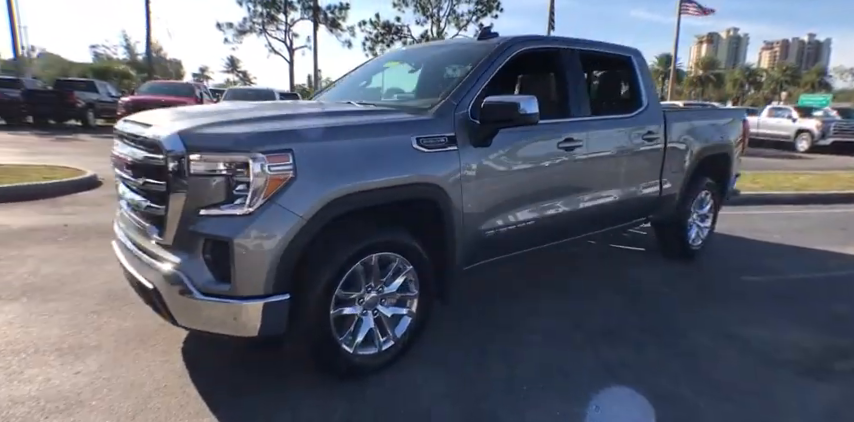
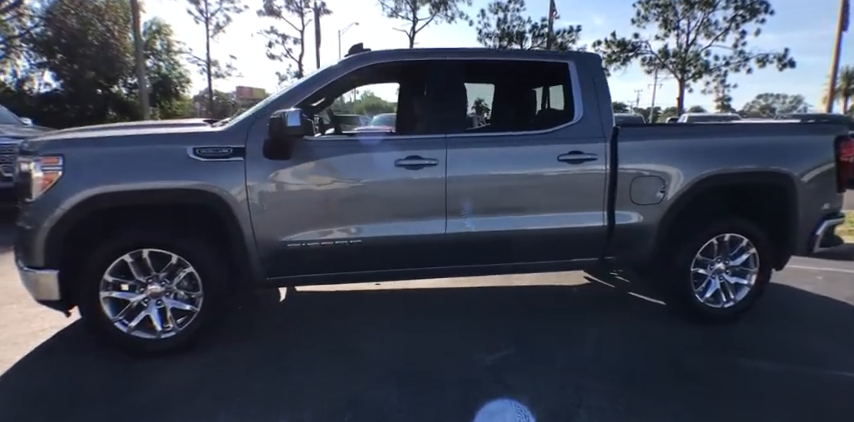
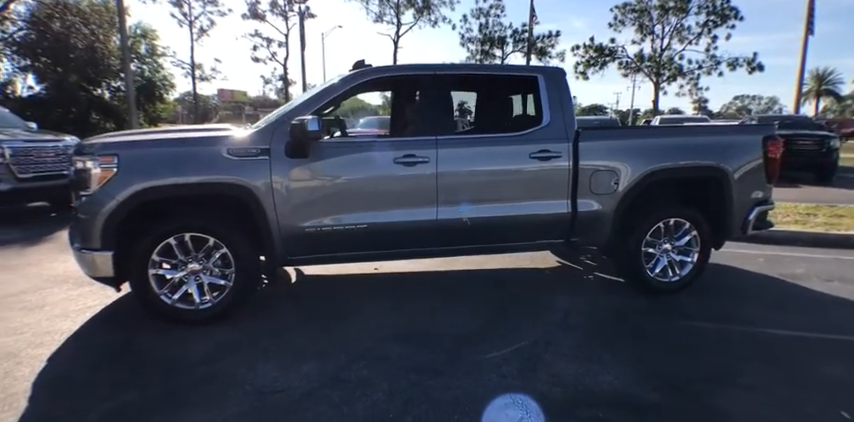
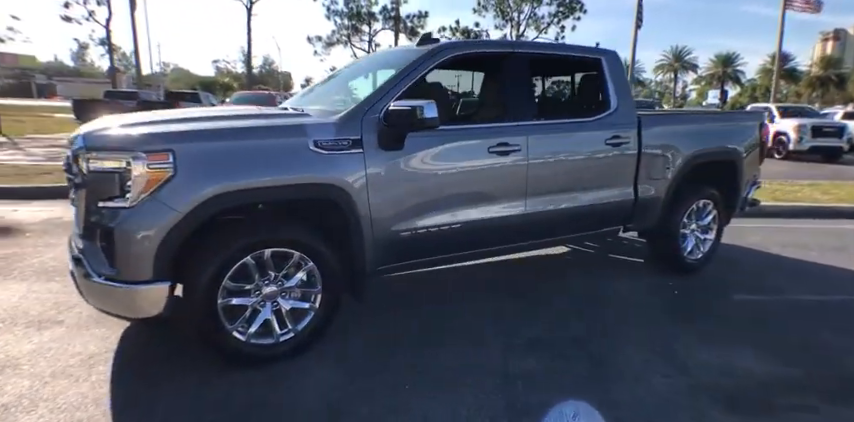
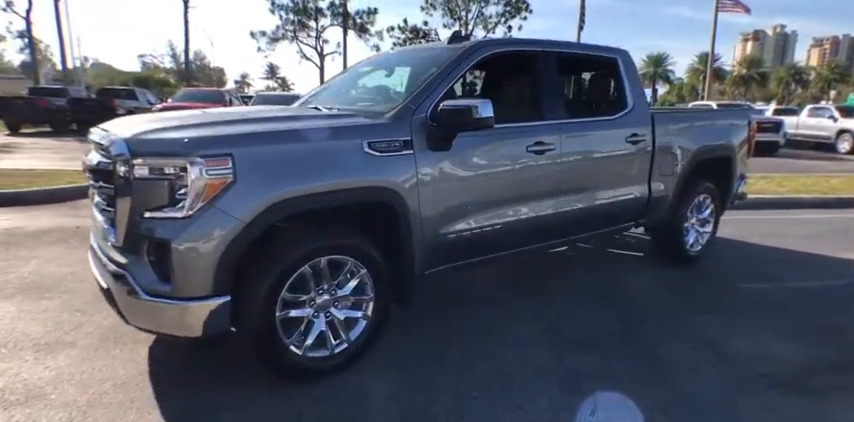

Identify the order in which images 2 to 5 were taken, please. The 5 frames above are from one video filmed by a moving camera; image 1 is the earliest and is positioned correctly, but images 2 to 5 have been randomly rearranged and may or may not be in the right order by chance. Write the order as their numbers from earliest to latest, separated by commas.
5, 4, 3, 2
